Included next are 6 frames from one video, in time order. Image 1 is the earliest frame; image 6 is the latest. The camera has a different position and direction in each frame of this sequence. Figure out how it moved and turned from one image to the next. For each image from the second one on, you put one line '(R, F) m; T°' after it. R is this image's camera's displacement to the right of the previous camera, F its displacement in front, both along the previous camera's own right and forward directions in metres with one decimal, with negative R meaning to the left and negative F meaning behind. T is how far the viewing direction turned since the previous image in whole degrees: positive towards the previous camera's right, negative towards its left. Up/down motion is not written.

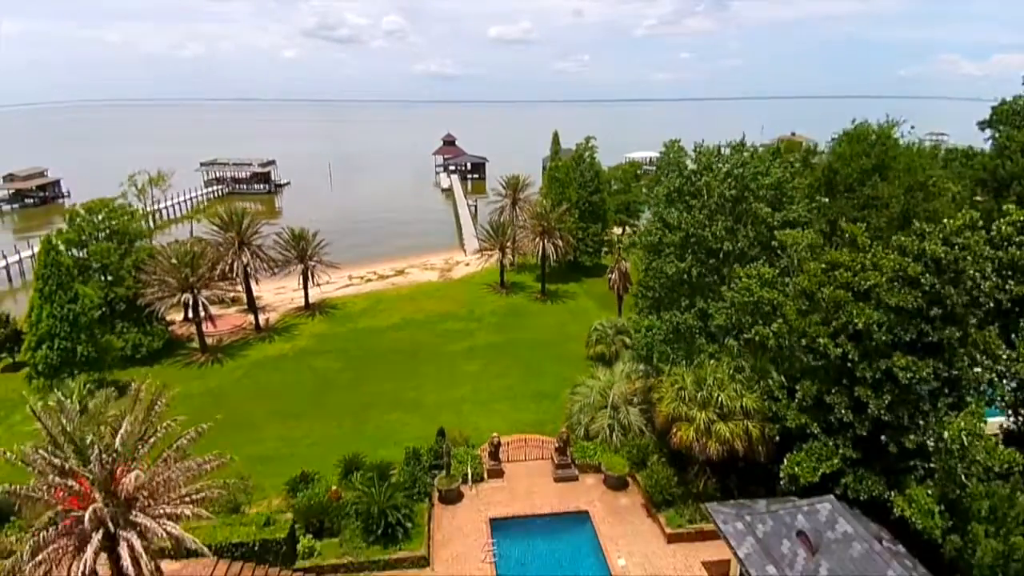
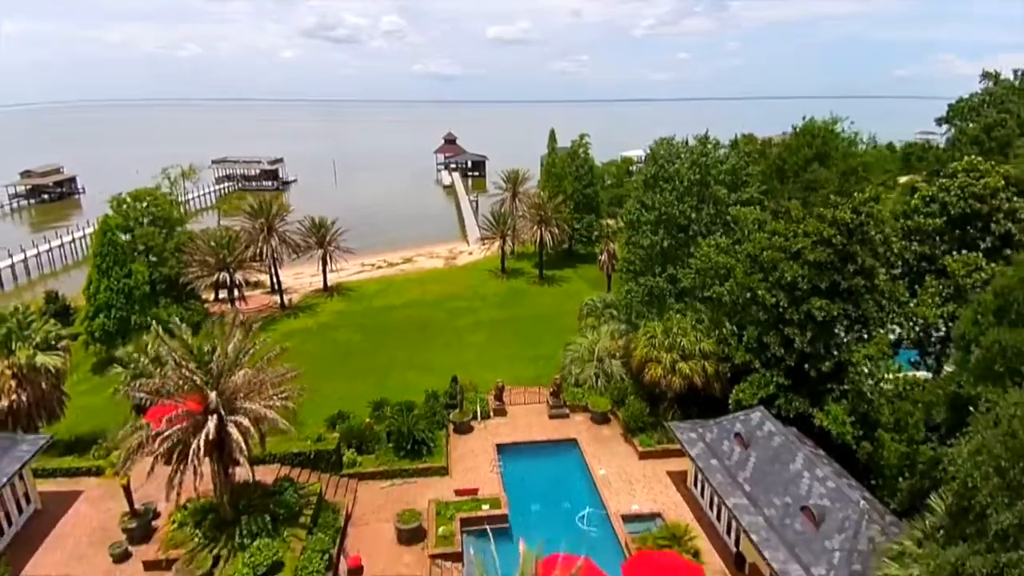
(-0.2, -5.7) m; 0°
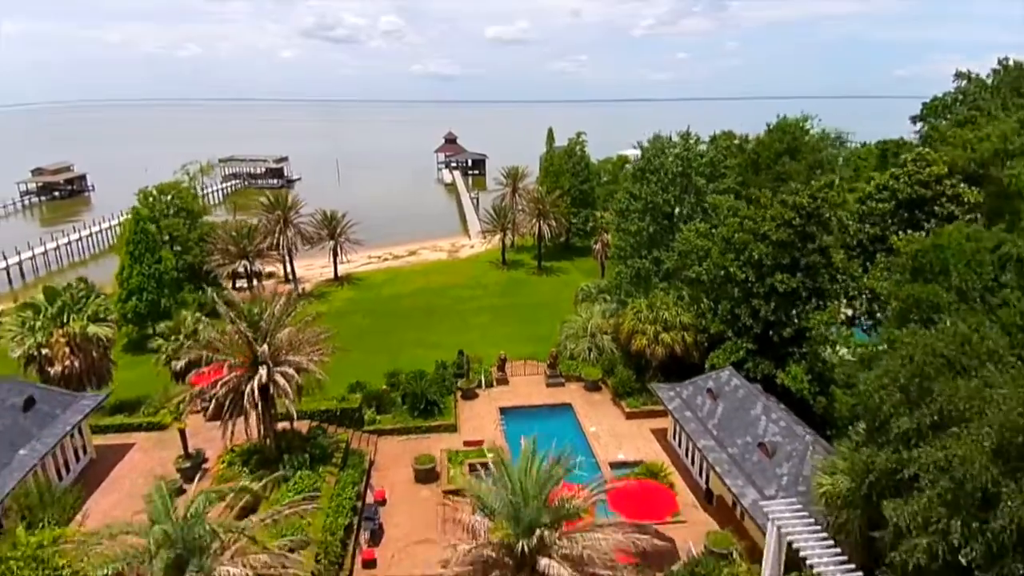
(-0.1, -3.8) m; 0°
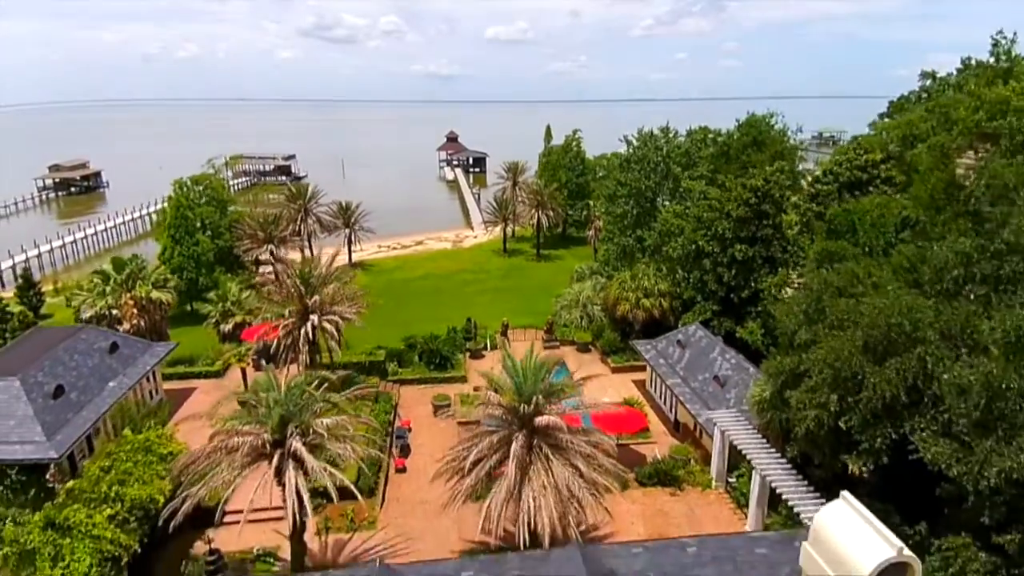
(-0.2, -5.6) m; 0°
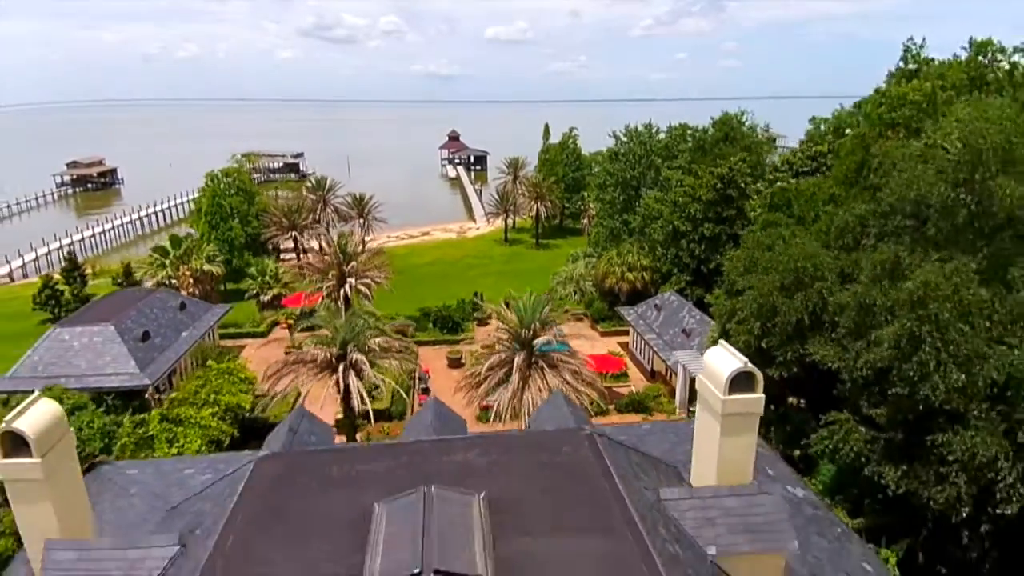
(-0.2, -6.1) m; 0°
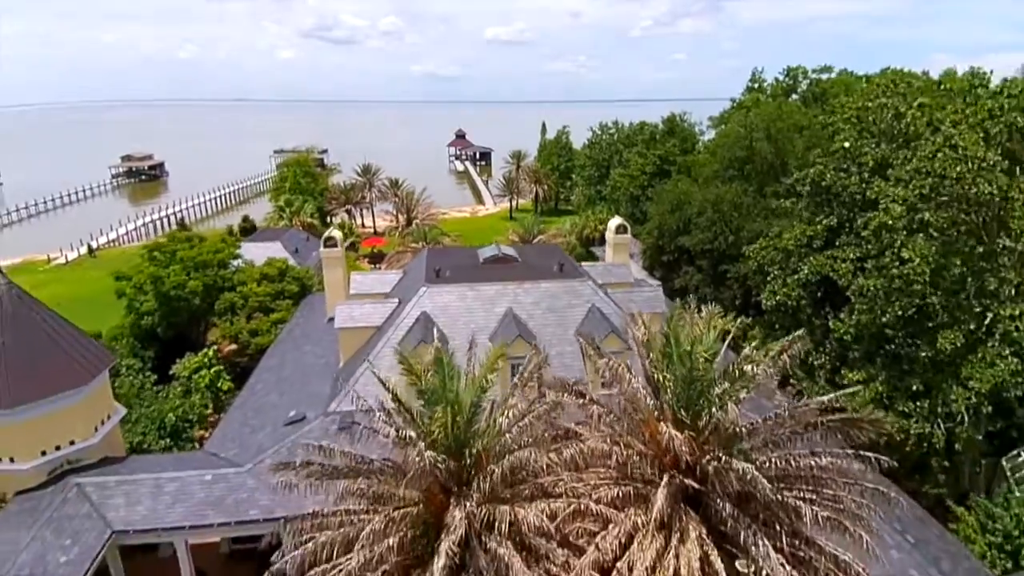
(-0.6, -20.0) m; 0°
